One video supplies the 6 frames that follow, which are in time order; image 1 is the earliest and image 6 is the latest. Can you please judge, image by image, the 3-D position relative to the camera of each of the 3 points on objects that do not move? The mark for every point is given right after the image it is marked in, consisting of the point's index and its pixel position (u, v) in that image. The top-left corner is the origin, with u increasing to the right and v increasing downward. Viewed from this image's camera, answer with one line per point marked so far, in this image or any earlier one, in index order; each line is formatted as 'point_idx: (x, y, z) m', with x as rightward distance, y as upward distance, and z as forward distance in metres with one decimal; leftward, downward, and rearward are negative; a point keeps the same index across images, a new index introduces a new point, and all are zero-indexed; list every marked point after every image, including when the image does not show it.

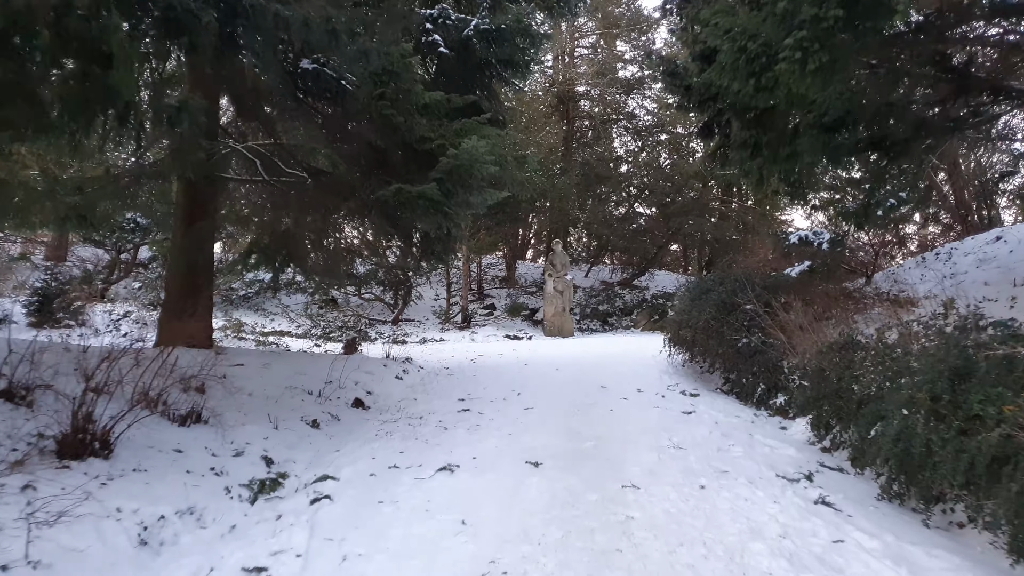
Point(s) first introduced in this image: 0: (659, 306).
0: (+3.9, -0.5, +17.6) m
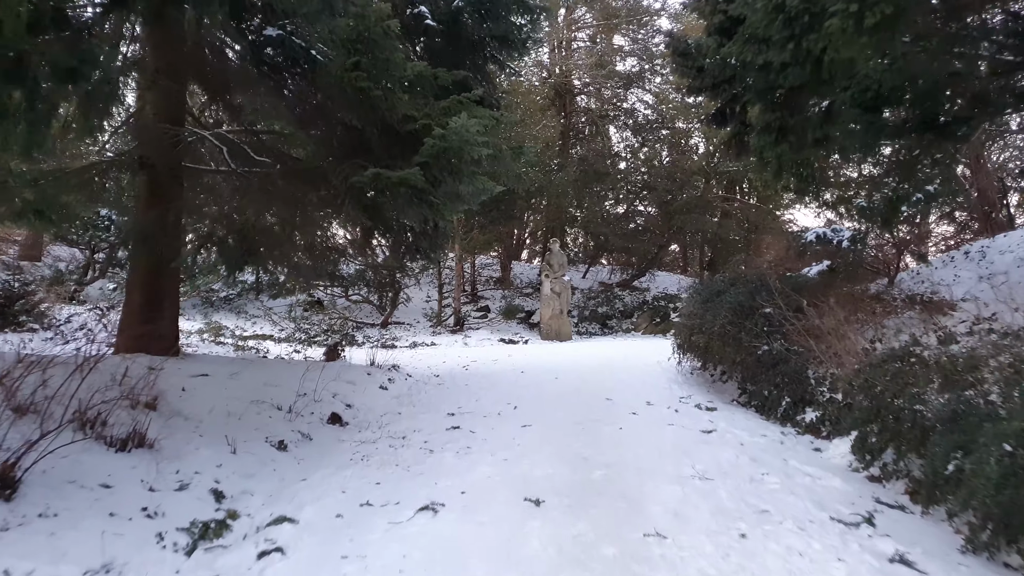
0: (+3.7, -0.5, +16.8) m
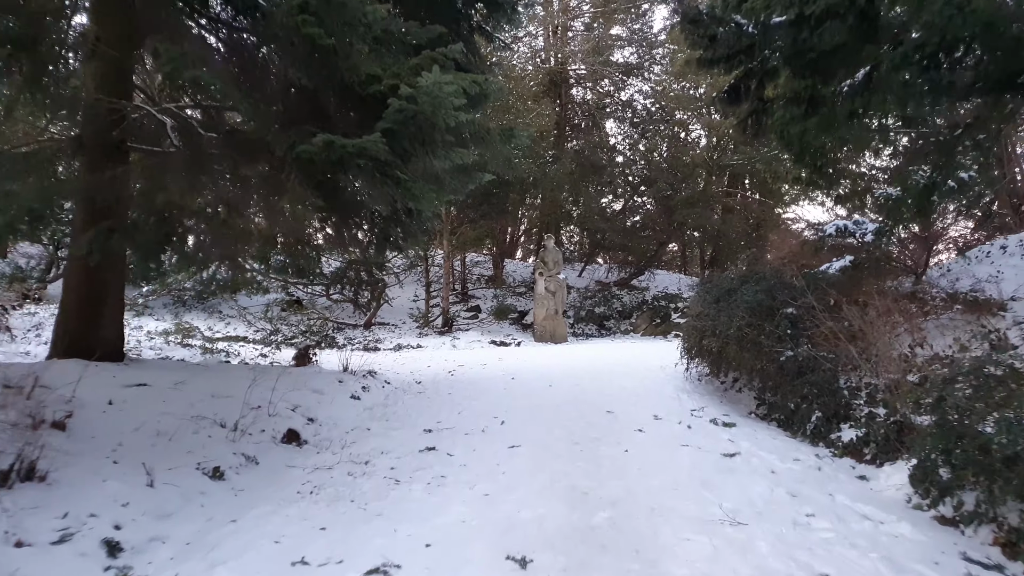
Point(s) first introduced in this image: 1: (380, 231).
0: (+3.5, -0.5, +16.0) m
1: (-1.3, +0.6, +6.5) m
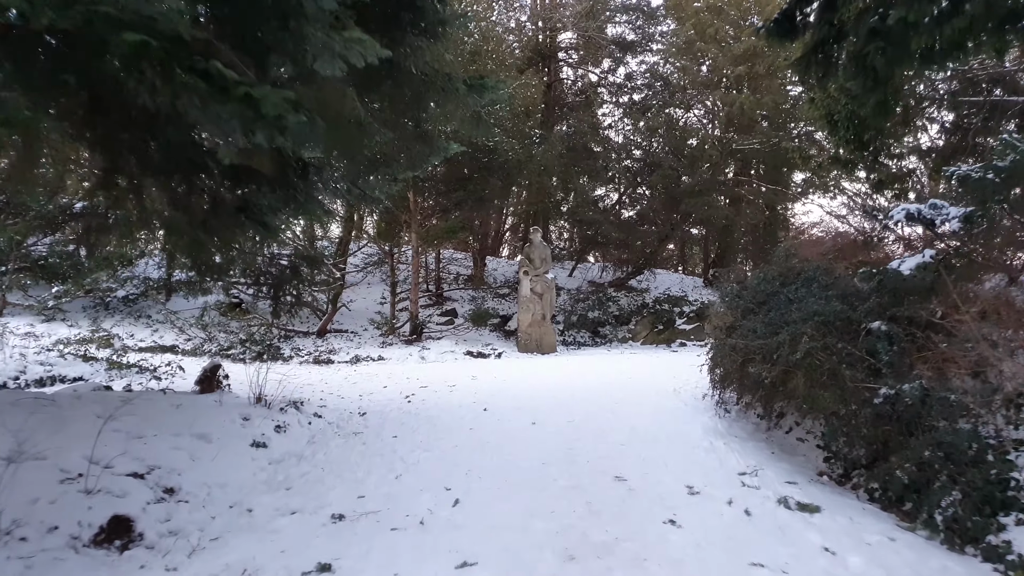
0: (+3.2, -0.5, +14.0) m
1: (-1.5, +0.6, +4.4) m
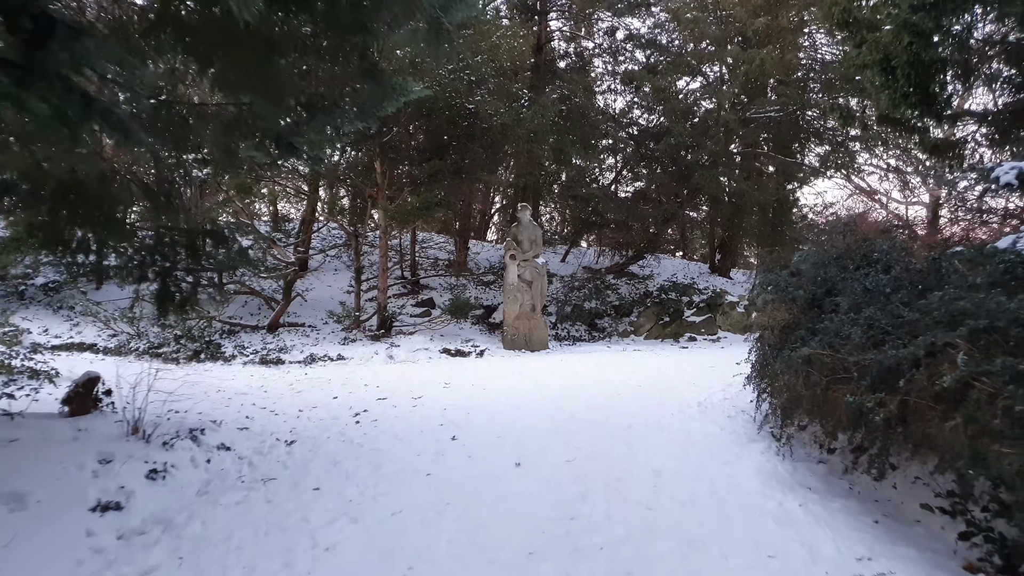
0: (+2.9, -0.3, +12.4) m
1: (-1.6, +0.6, +2.7) m
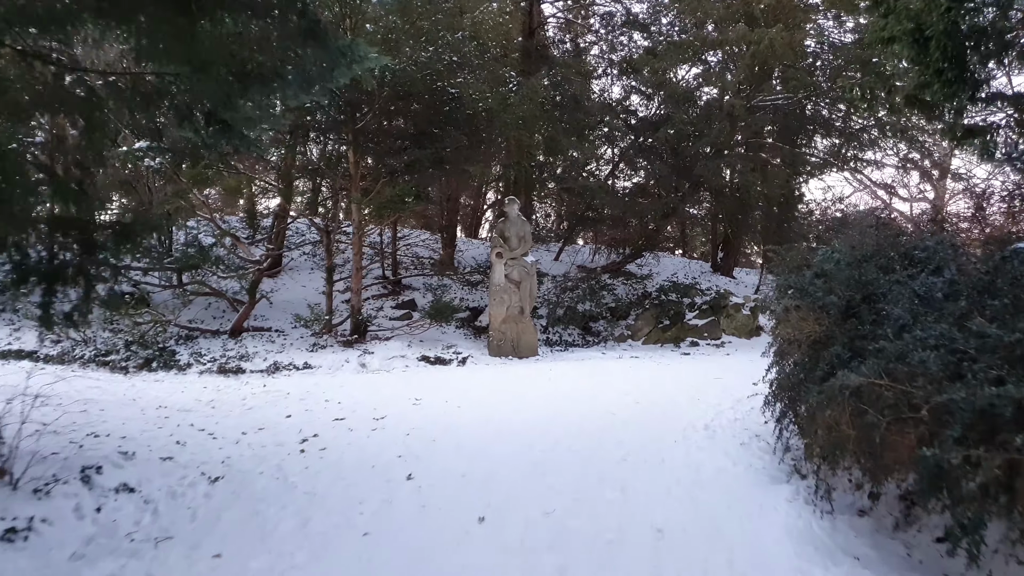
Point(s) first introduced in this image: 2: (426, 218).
0: (+2.7, -0.3, +11.6) m
1: (-1.8, +0.6, +1.9) m
2: (-1.5, +1.2, +11.6) m
